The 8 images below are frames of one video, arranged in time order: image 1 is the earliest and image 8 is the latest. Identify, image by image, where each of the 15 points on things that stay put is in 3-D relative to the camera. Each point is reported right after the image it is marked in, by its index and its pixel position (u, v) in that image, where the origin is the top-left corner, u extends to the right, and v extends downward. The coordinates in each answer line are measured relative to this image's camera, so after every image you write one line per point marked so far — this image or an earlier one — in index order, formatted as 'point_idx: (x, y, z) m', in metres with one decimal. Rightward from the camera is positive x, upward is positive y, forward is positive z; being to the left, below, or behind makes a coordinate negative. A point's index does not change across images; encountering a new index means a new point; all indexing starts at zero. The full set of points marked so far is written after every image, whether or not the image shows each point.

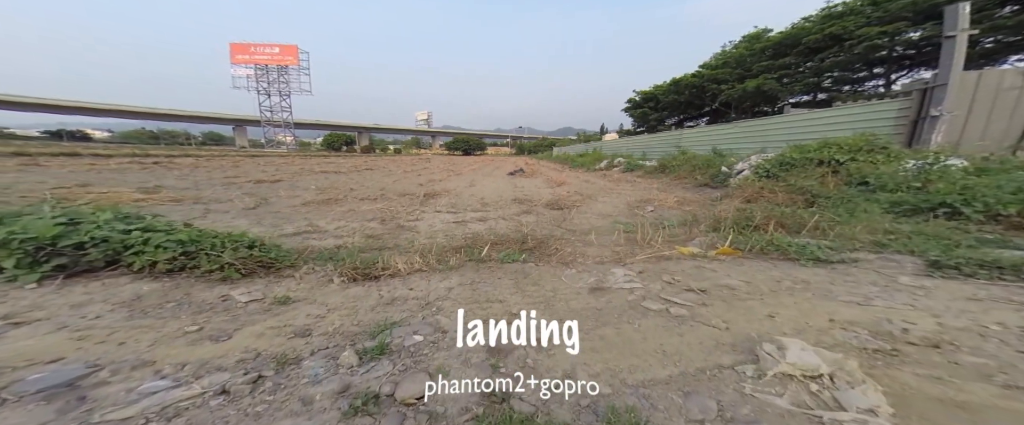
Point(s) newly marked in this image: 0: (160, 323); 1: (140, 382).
0: (-1.9, -0.5, +1.7) m
1: (-1.4, -0.6, +1.2) m
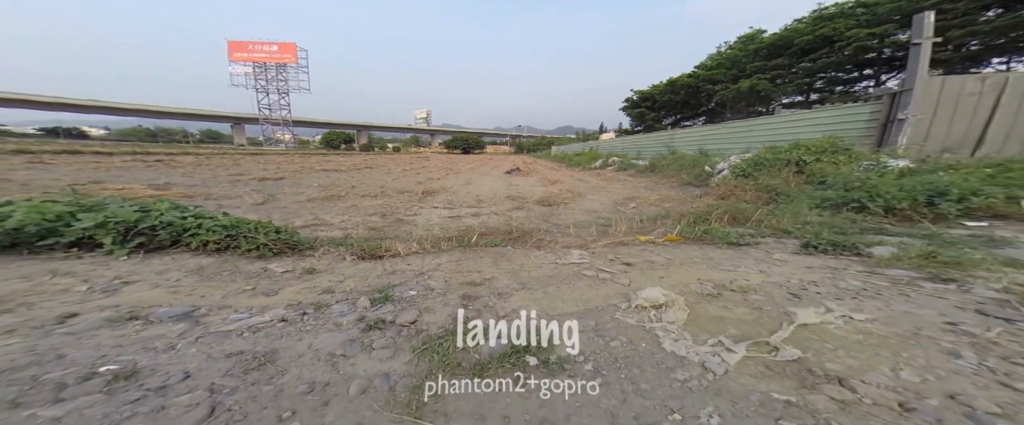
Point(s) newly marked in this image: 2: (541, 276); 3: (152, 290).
0: (-2.1, -0.5, +2.3) m
1: (-1.7, -0.6, +1.8) m
2: (+0.3, -0.5, +2.5) m
3: (-2.5, -0.5, +2.1) m
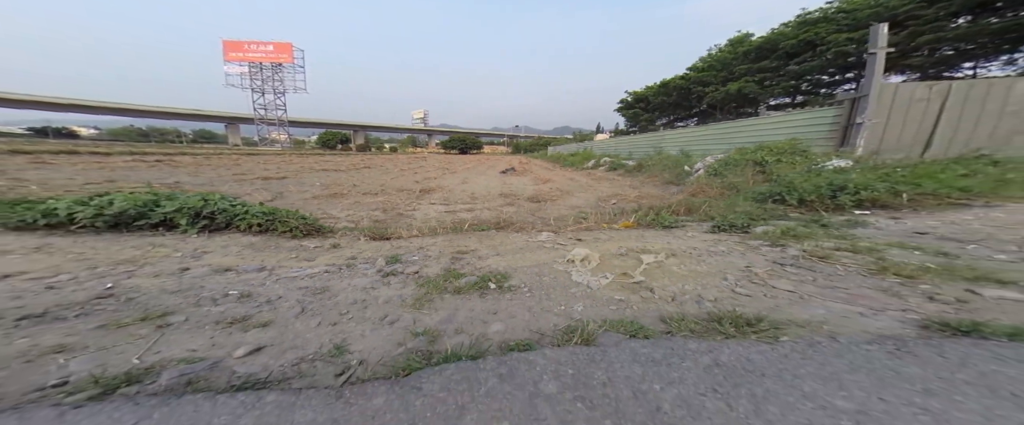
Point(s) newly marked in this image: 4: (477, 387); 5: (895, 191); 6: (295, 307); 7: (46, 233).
0: (-2.4, -0.4, +3.1) m
1: (-1.9, -0.4, +2.7) m
2: (0.0, -0.4, +3.3) m
3: (-2.7, -0.3, +2.9) m
4: (-0.1, -0.6, +1.0) m
5: (+5.7, +0.2, +4.3) m
6: (-1.3, -0.5, +1.9) m
7: (-4.3, -0.2, +2.9) m
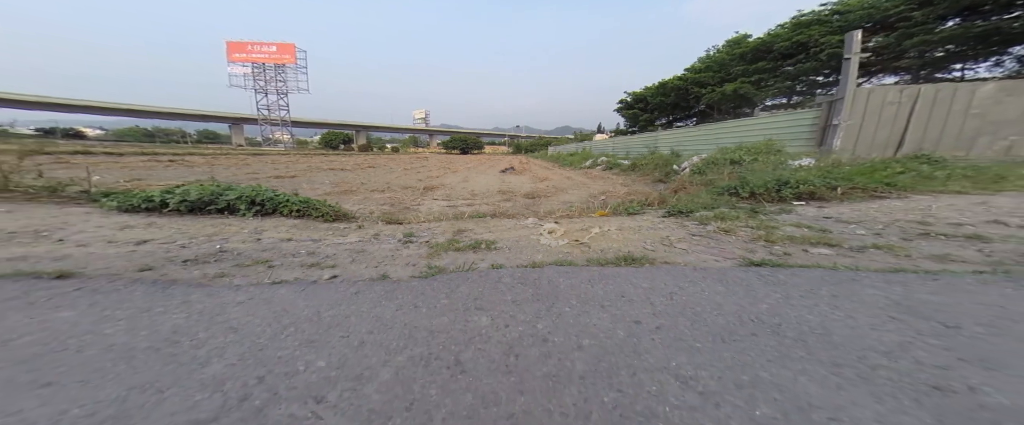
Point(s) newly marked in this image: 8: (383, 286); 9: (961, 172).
0: (-2.5, -0.2, +4.0) m
1: (-2.1, -0.3, +3.5) m
2: (-0.1, -0.2, +4.2) m
3: (-2.9, -0.2, +3.8) m
4: (-0.3, -0.4, +1.9) m
5: (+5.5, +0.4, +5.2) m
6: (-1.5, -0.4, +2.8) m
7: (-4.5, 0.0, +3.8) m
8: (-0.8, -0.4, +1.8) m
9: (+8.1, +0.7, +5.3) m
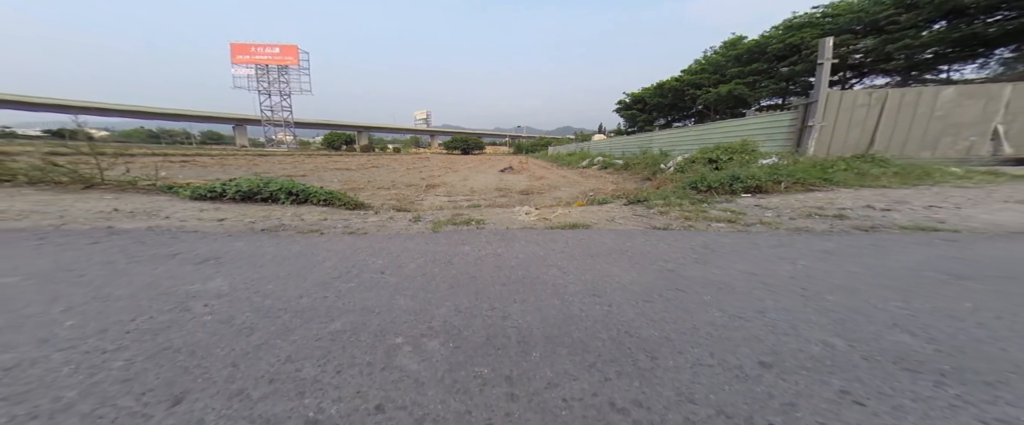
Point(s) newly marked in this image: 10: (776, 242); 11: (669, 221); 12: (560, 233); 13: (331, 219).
0: (-2.8, 0.0, +5.0) m
1: (-2.3, -0.1, +4.5) m
2: (-0.3, 0.0, +5.1) m
3: (-3.1, 0.0, +4.8) m
4: (-0.5, -0.2, +2.8) m
5: (+5.3, +0.6, +6.1) m
6: (-1.7, -0.2, +3.7) m
7: (-4.7, +0.2, +4.8) m
8: (-1.0, -0.2, +2.8) m
9: (+7.9, +0.9, +6.3) m
10: (+2.0, -0.2, +2.3) m
11: (+2.0, -0.1, +3.8) m
12: (+0.4, -0.2, +2.8) m
13: (-2.6, -0.1, +4.3) m
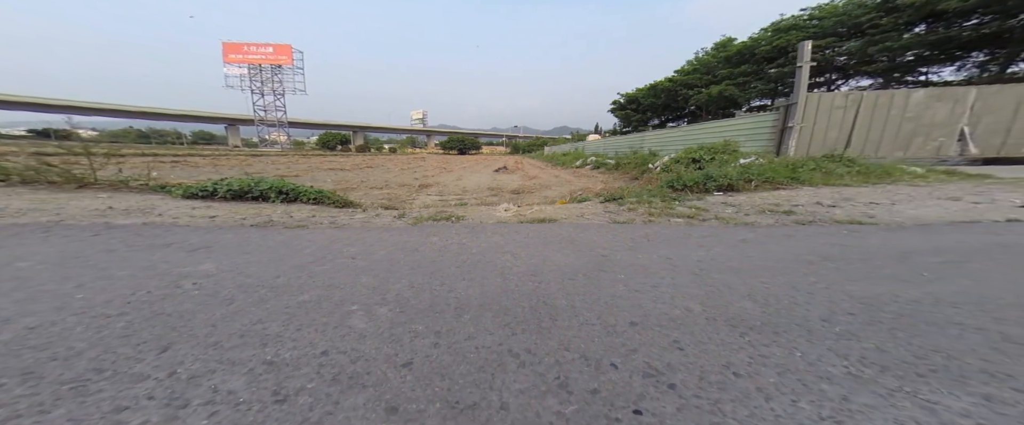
0: (-3.1, 0.0, +5.2) m
1: (-2.6, -0.1, +4.8) m
2: (-0.7, 0.0, +5.4) m
3: (-3.4, 0.0, +5.0) m
4: (-0.8, -0.2, +3.1) m
5: (+5.0, +0.7, +6.5) m
6: (-2.0, -0.1, +4.0) m
7: (-5.0, +0.2, +5.0) m
8: (-1.3, -0.2, +3.0) m
9: (+7.5, +1.0, +6.6) m
10: (+1.6, -0.2, +2.6) m
11: (+1.6, 0.0, +4.1) m
12: (+0.1, -0.1, +3.1) m
13: (-2.9, -0.1, +4.6) m
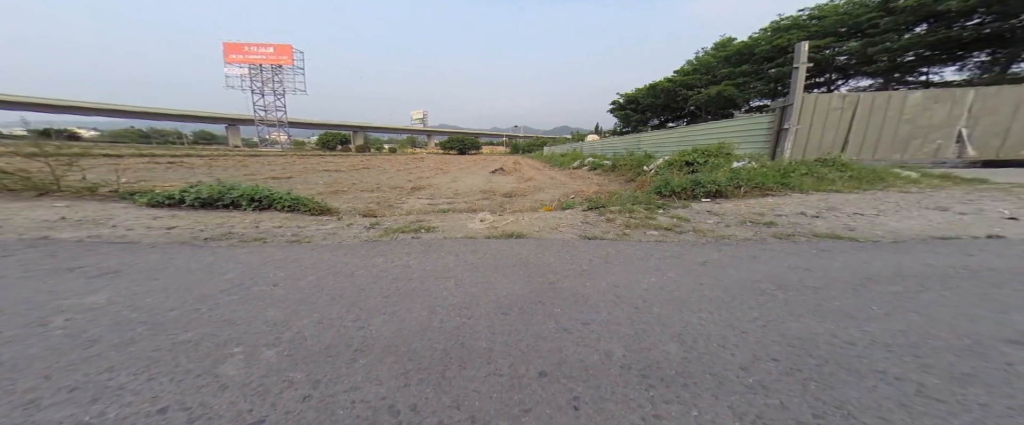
0: (-3.5, -0.1, +5.1) m
1: (-3.0, -0.2, +4.6) m
2: (-1.0, -0.1, +5.3) m
3: (-3.8, -0.1, +4.9) m
4: (-1.2, -0.3, +3.0) m
5: (+4.6, +0.5, +6.3) m
6: (-2.4, -0.3, +3.8) m
7: (-5.4, +0.1, +4.8) m
8: (-1.7, -0.3, +2.9) m
9: (+7.1, +0.8, +6.5) m
10: (+1.3, -0.3, +2.4) m
11: (+1.3, -0.2, +3.9) m
12: (-0.2, -0.3, +3.0) m
13: (-3.3, -0.2, +4.4) m
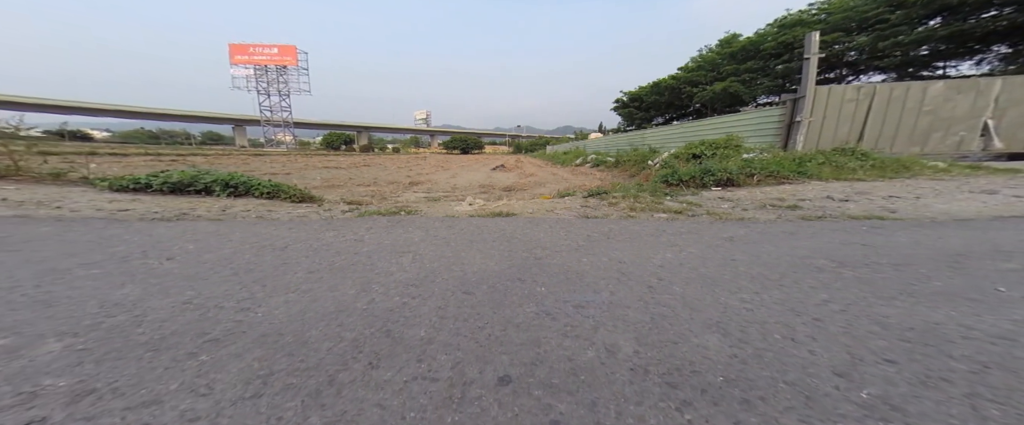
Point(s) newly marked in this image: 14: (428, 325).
0: (-3.6, +0.1, +4.7) m
1: (-3.1, 0.0, +4.2) m
2: (-1.1, +0.1, +4.8) m
3: (-3.9, +0.1, +4.5) m
4: (-1.3, -0.1, +2.5) m
5: (+4.5, +0.7, +5.8) m
6: (-2.5, -0.1, +3.4) m
7: (-5.5, +0.3, +4.5) m
8: (-1.8, -0.1, +2.5) m
9: (+7.1, +1.0, +6.0) m
10: (+1.2, -0.1, +2.0) m
11: (+1.1, 0.0, +3.5) m
12: (-0.4, -0.1, +2.6) m
13: (-3.4, 0.0, +4.0) m
14: (-0.2, -0.3, +0.9) m
